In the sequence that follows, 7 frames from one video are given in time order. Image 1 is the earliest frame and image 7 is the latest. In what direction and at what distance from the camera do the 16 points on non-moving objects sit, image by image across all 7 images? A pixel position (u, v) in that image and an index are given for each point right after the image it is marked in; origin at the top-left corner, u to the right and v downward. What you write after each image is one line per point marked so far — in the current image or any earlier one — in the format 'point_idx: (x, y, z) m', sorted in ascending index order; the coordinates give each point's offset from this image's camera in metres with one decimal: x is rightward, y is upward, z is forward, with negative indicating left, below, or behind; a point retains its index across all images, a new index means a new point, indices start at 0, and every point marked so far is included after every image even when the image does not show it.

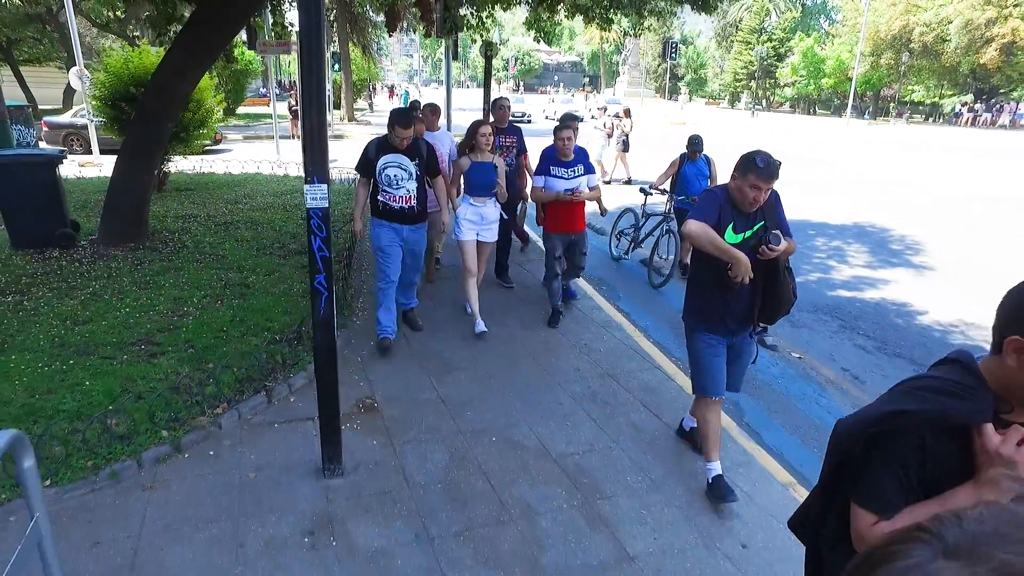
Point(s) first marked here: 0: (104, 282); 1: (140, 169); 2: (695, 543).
0: (-3.8, +0.1, +5.7) m
1: (-4.1, +1.3, +6.7) m
2: (+0.9, -1.2, +3.0) m
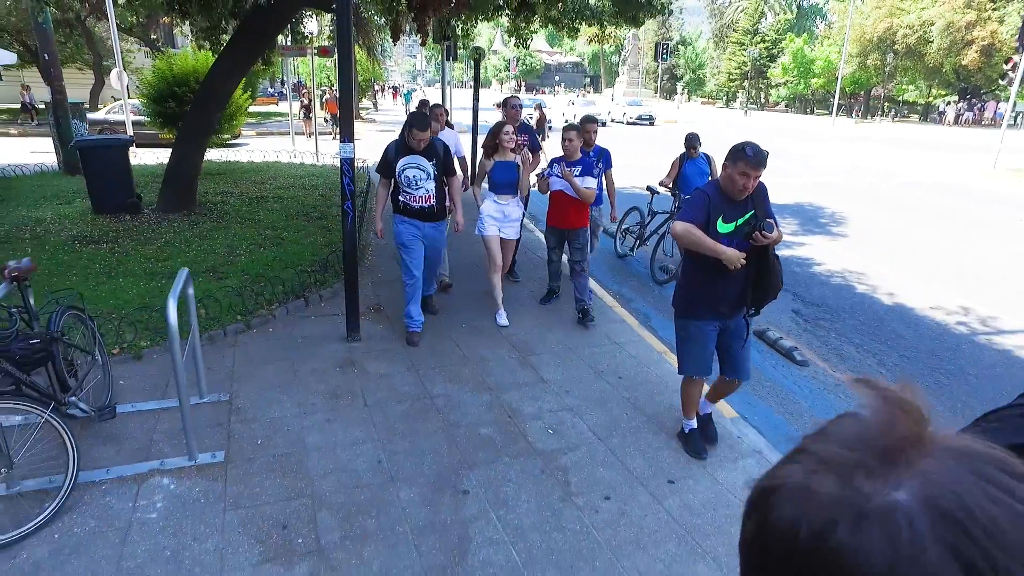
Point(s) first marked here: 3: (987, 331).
0: (-4.1, +0.6, +7.3) m
1: (-4.4, +1.9, +8.4) m
2: (+0.6, -0.7, +4.6) m
3: (+4.7, -0.5, +6.0) m
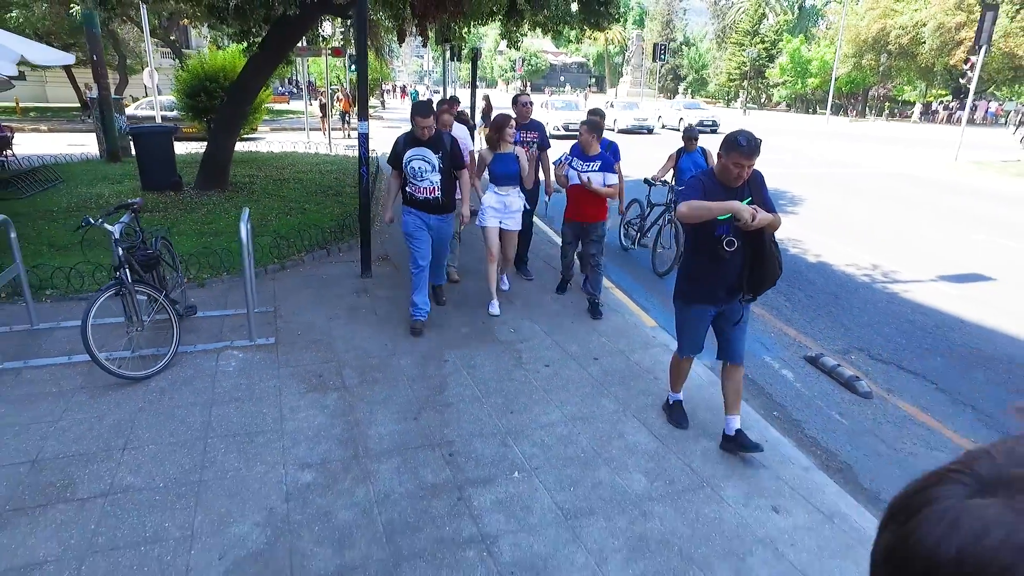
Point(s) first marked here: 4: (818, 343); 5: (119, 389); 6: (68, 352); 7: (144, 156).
0: (-4.3, +1.2, +8.7) m
1: (-4.6, +2.4, +9.8) m
2: (+0.3, -0.2, +5.9) m
3: (+4.5, 0.0, +7.3) m
4: (+2.8, -0.5, +5.6) m
5: (-2.6, -0.7, +4.0) m
6: (-3.2, -0.5, +4.4) m
7: (-5.7, +2.0, +9.4) m
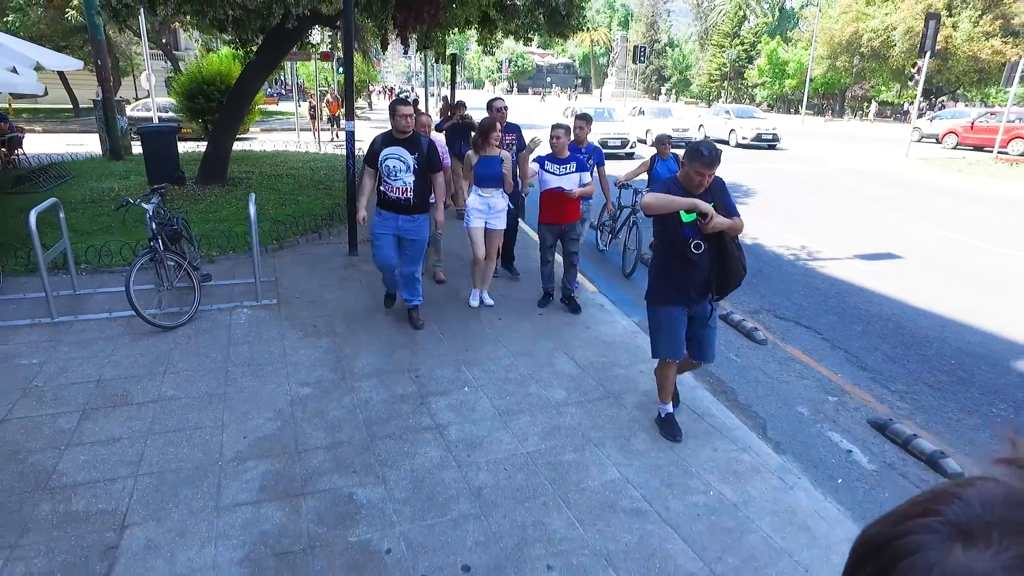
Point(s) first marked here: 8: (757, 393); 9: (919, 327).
0: (-4.7, +1.4, +9.7) m
1: (-5.0, +2.7, +10.7) m
2: (0.0, +0.1, +7.0) m
3: (+4.1, +0.3, +8.4) m
4: (+2.5, -0.2, +6.7) m
5: (-2.9, -0.4, +5.0) m
6: (-3.6, -0.2, +5.4) m
7: (-6.1, +2.3, +10.4) m
8: (+2.0, -0.8, +4.9) m
9: (+4.2, -0.4, +6.3) m
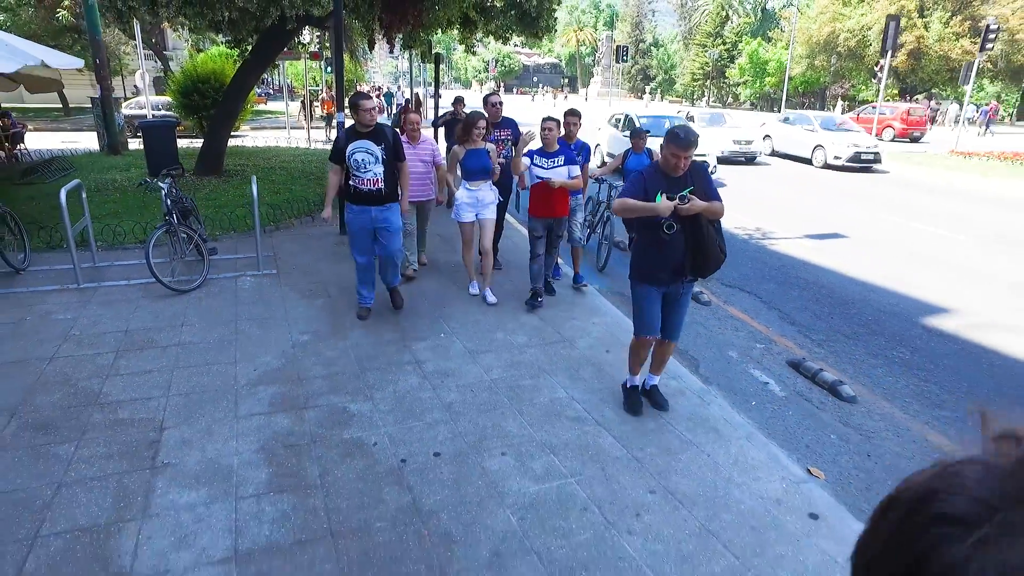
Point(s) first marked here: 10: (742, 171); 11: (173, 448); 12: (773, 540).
0: (-5.1, +1.7, +10.4) m
1: (-5.4, +3.0, +11.4) m
2: (-0.3, +0.5, +7.7) m
3: (+3.7, +0.7, +9.2) m
4: (+2.2, +0.2, +7.5) m
5: (-3.2, -0.1, +5.7) m
6: (-3.9, +0.1, +6.1) m
7: (-6.5, +2.6, +11.0) m
8: (+1.7, -0.5, +5.7) m
9: (+3.9, -0.1, +7.1) m
10: (+6.1, +3.1, +16.3) m
11: (-2.0, -0.9, +3.5) m
12: (+1.3, -1.3, +3.1) m
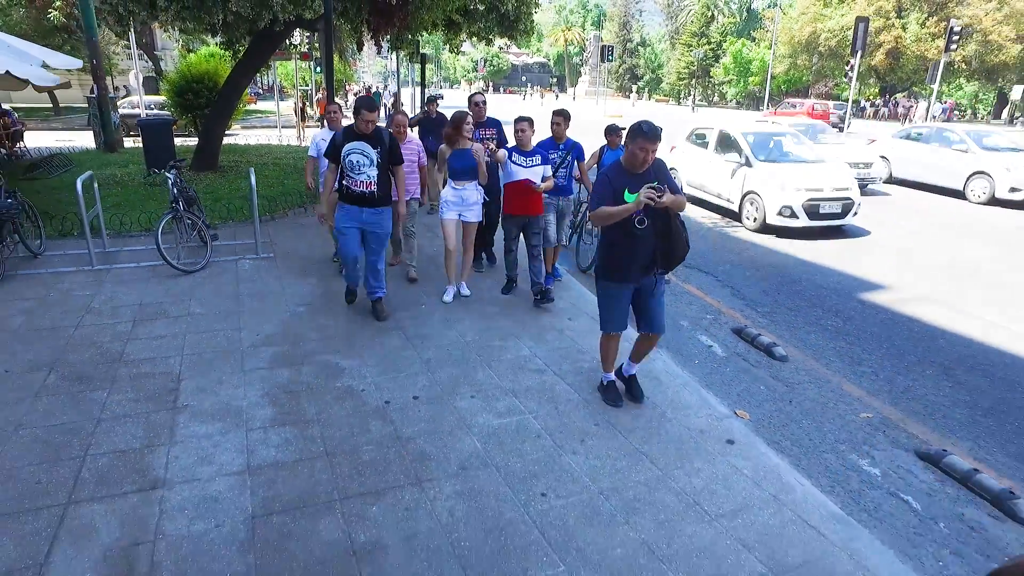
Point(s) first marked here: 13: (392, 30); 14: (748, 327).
0: (-5.4, +1.9, +10.9) m
1: (-5.8, +3.1, +12.0) m
2: (-0.6, +0.7, +8.3) m
3: (+3.4, +0.9, +9.9) m
4: (+1.9, +0.4, +8.2) m
5: (-3.5, +0.1, +6.3) m
6: (-4.1, +0.3, +6.7) m
7: (-6.8, +2.7, +11.6) m
8: (+1.5, -0.3, +6.3) m
9: (+3.6, +0.2, +7.8) m
10: (+5.7, +3.4, +17.0) m
11: (-2.2, -0.7, +4.1) m
12: (+1.1, -1.0, +3.7) m
13: (-2.4, +5.2, +12.2) m
14: (+2.3, -0.4, +6.0) m
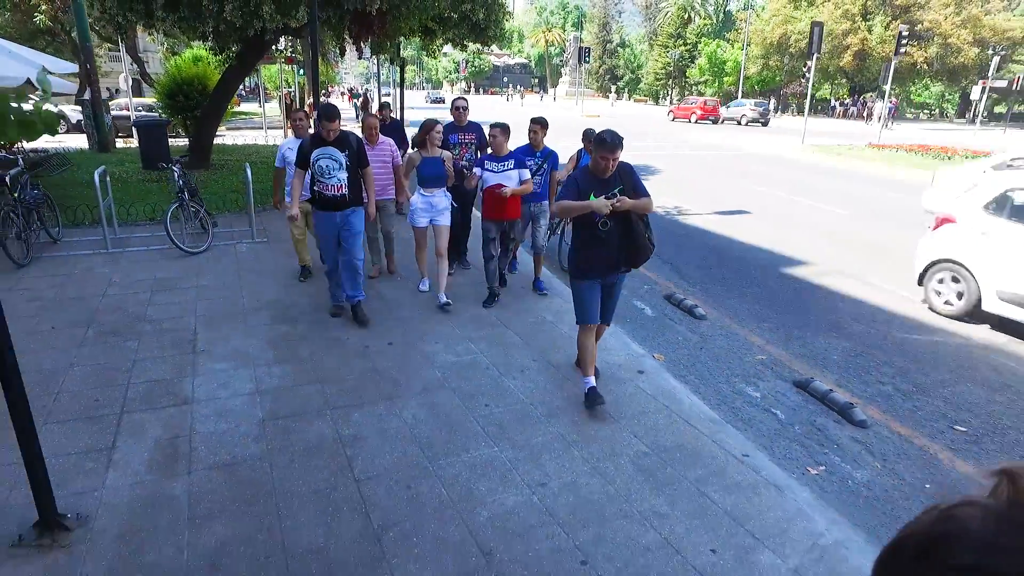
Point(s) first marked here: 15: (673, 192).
0: (-5.9, +2.1, +11.8) m
1: (-6.4, +3.4, +12.8) m
2: (-1.1, +1.0, +9.3) m
3: (+2.9, +1.3, +10.9) m
4: (+1.4, +0.7, +9.2) m
5: (-3.9, +0.4, +7.2) m
6: (-4.6, +0.5, +7.6) m
7: (-7.4, +2.9, +12.4) m
8: (+1.0, 0.0, +7.3) m
9: (+3.2, +0.5, +8.8) m
10: (+5.0, +3.7, +18.1) m
11: (-2.5, -0.5, +5.1) m
12: (+0.8, -0.7, +4.7) m
13: (-3.0, +5.4, +13.1) m
14: (+1.9, -0.1, +7.0) m
15: (+3.5, +2.1, +13.2) m
